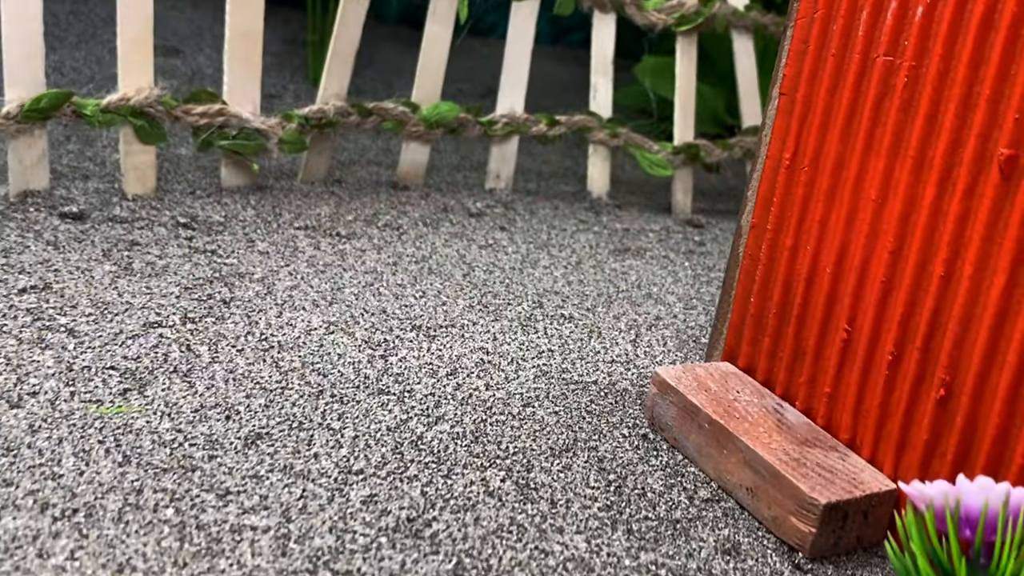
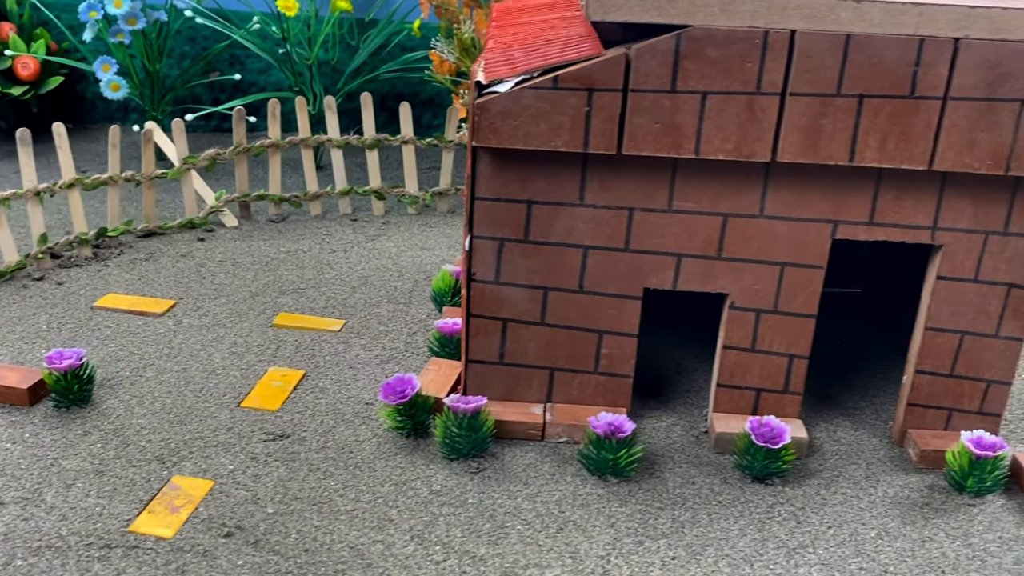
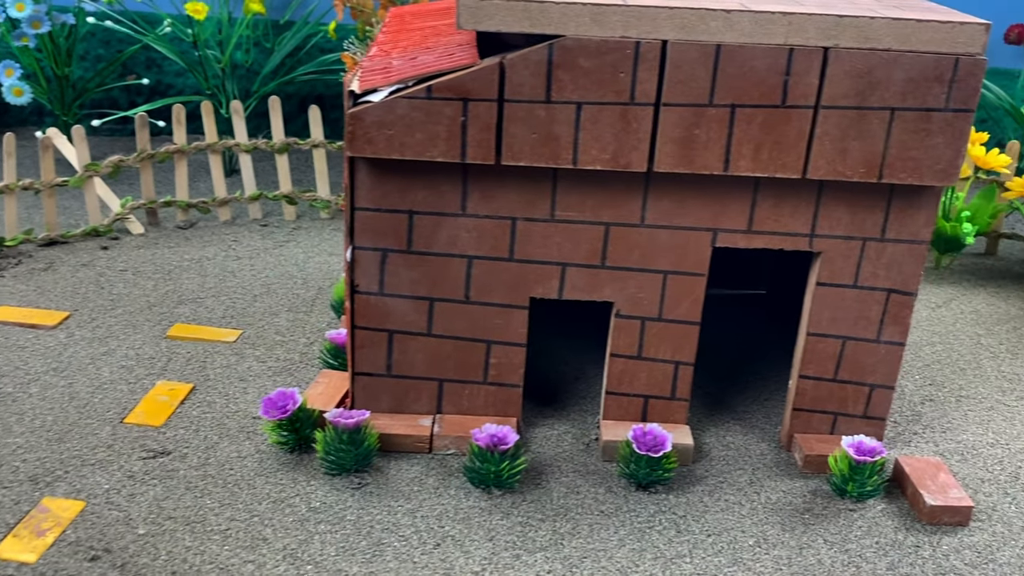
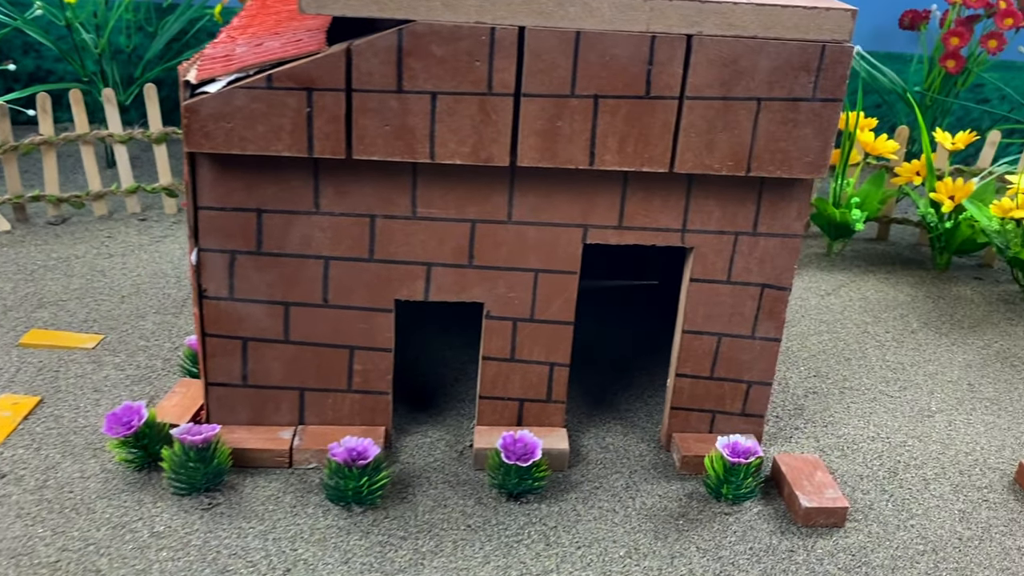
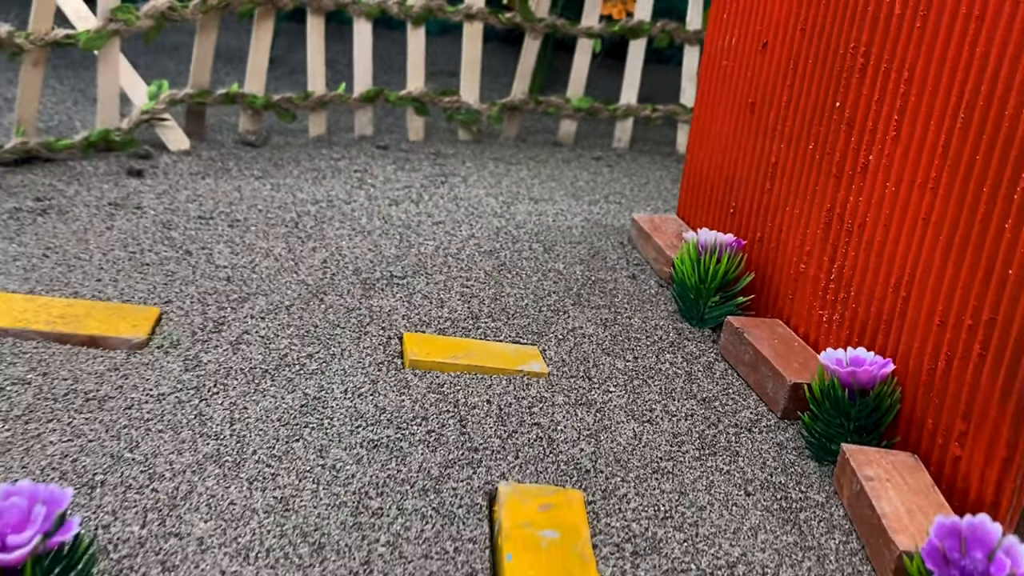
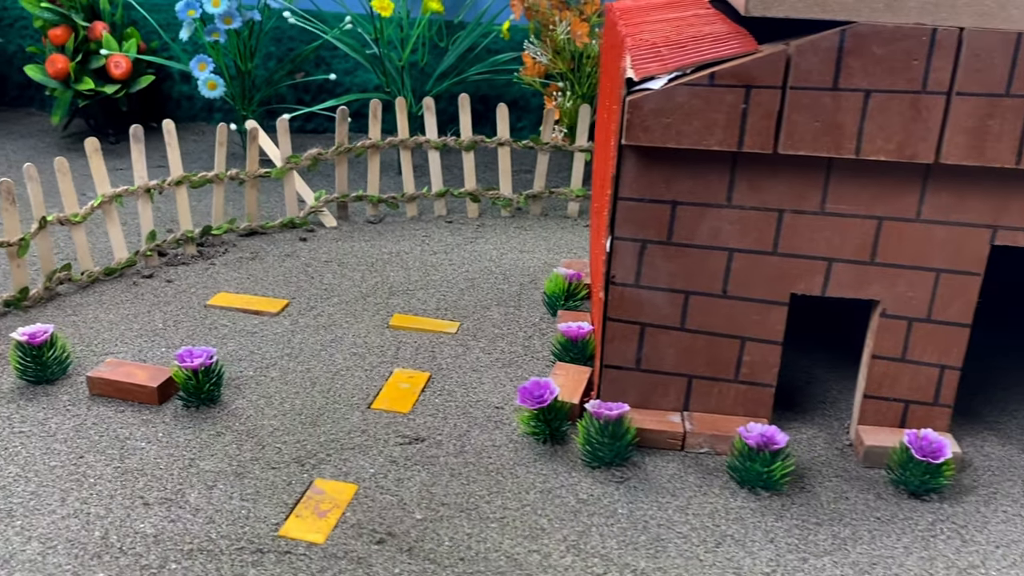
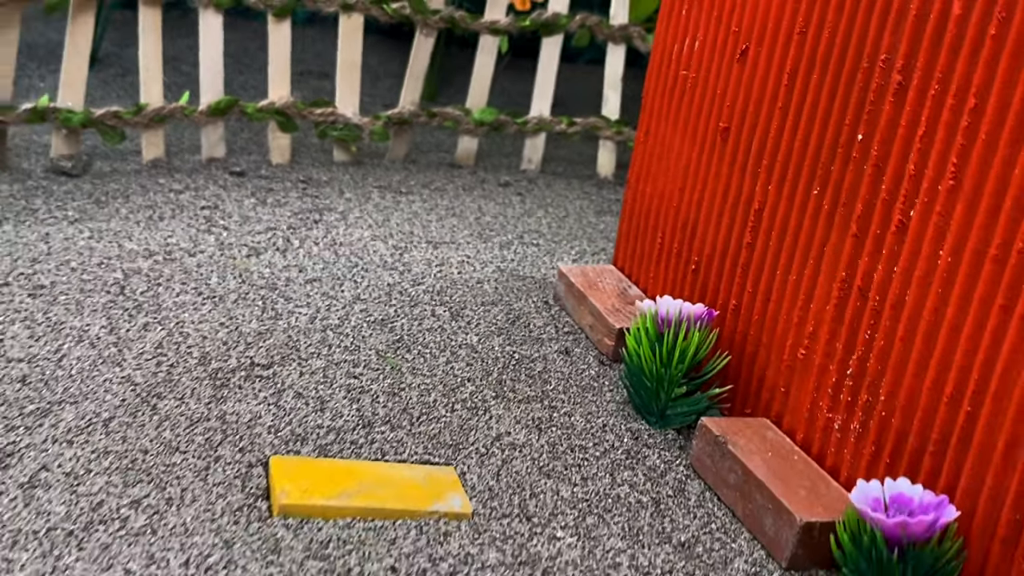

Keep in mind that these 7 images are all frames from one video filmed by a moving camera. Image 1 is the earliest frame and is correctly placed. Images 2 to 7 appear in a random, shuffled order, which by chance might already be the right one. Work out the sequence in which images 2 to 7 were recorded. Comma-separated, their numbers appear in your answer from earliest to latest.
7, 5, 6, 2, 3, 4
